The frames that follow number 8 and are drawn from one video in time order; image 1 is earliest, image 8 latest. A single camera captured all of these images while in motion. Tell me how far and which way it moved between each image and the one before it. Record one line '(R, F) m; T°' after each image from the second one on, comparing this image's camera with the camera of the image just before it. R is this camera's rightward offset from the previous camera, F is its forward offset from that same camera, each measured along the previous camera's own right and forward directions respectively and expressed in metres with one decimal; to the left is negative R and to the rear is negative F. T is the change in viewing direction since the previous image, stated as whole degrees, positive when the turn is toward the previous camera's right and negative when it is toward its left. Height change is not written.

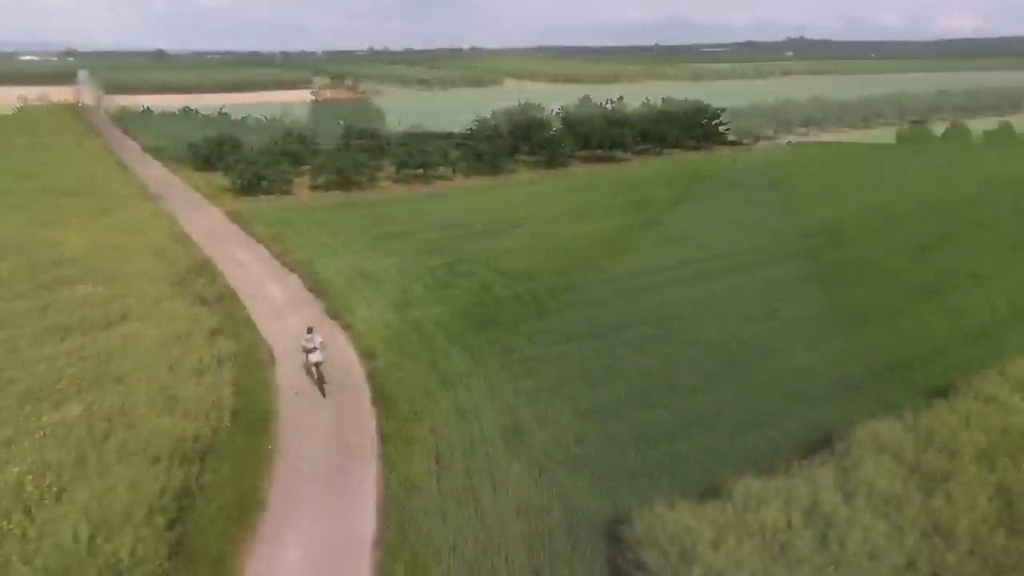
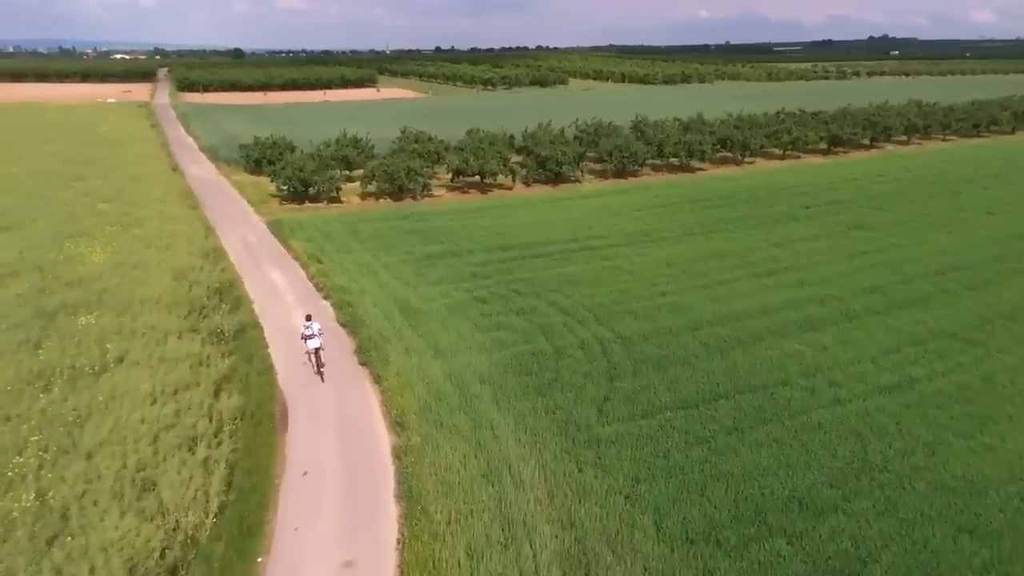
(-0.3, +3.4) m; -5°
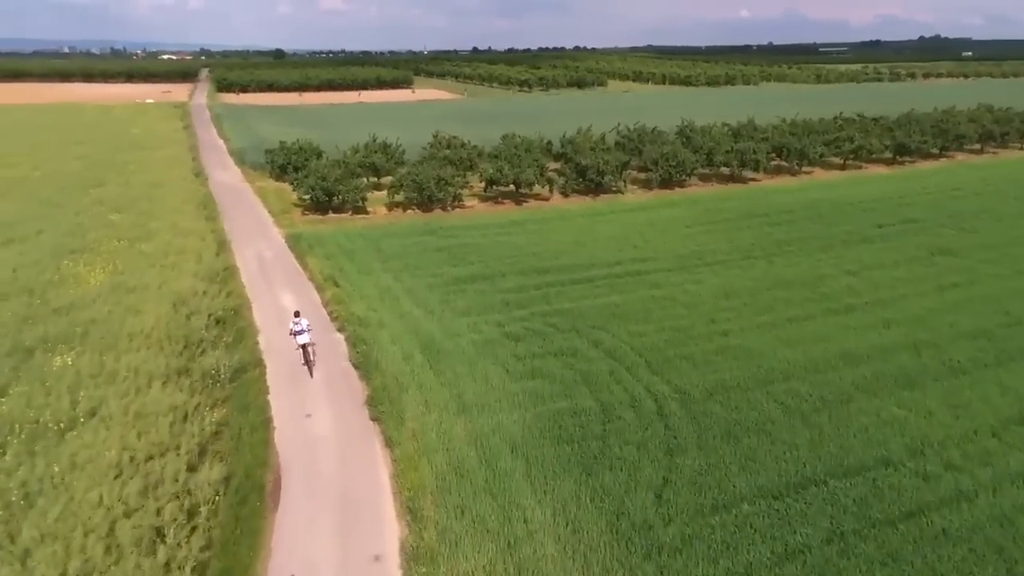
(-0.2, +2.6) m; -3°
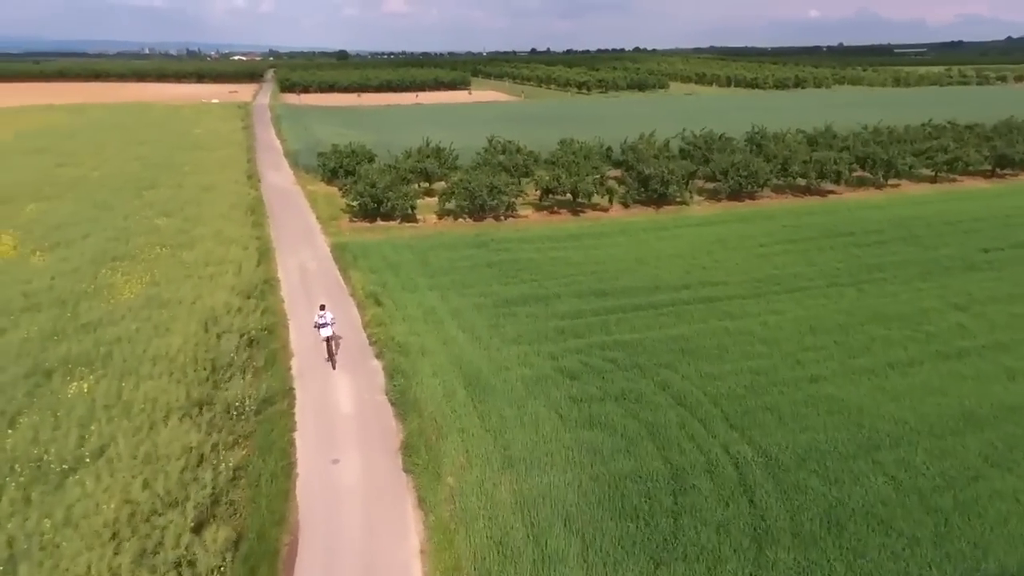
(-0.2, +1.9) m; -5°
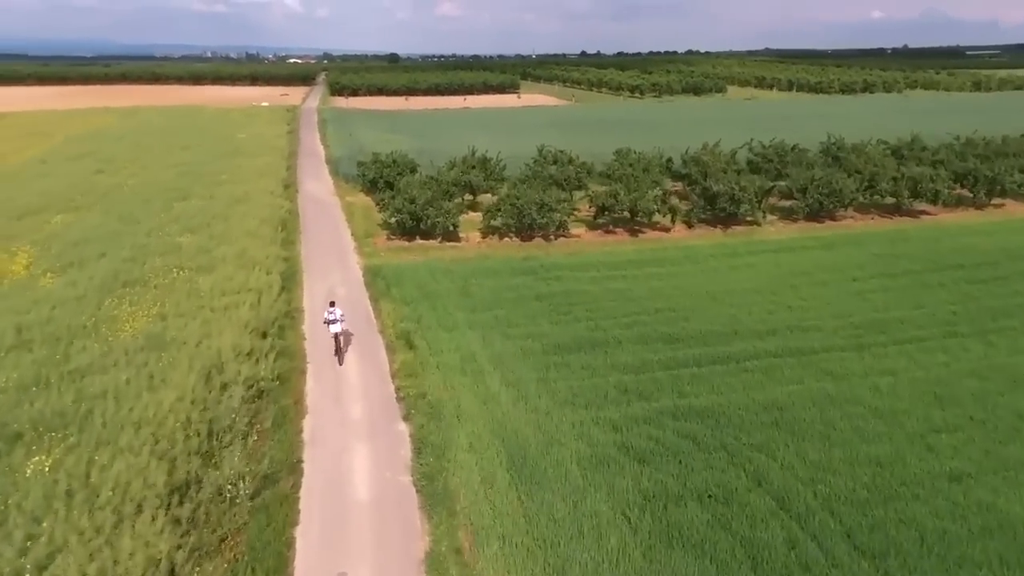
(-0.3, +2.8) m; -4°
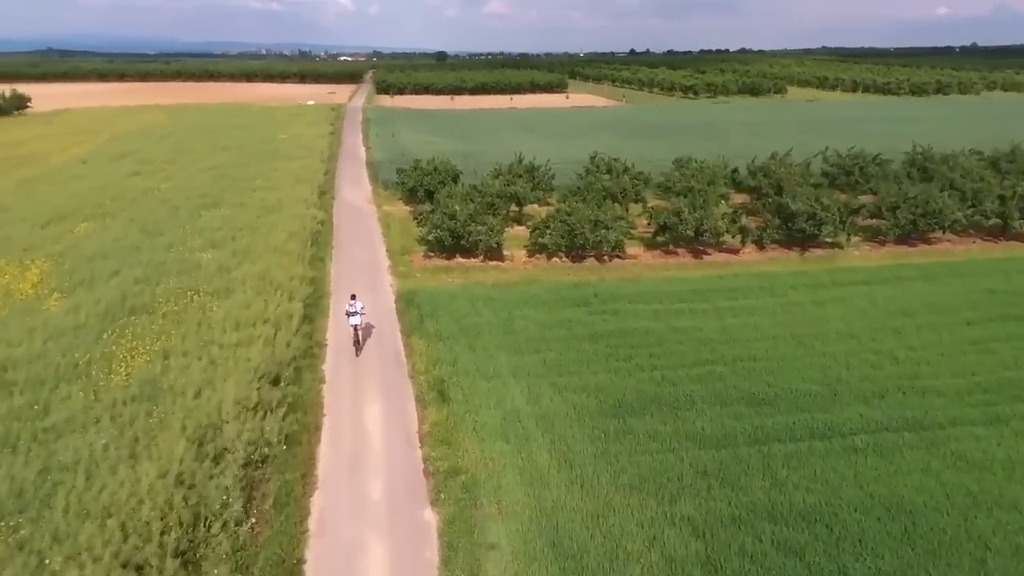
(-0.3, +2.7) m; -4°
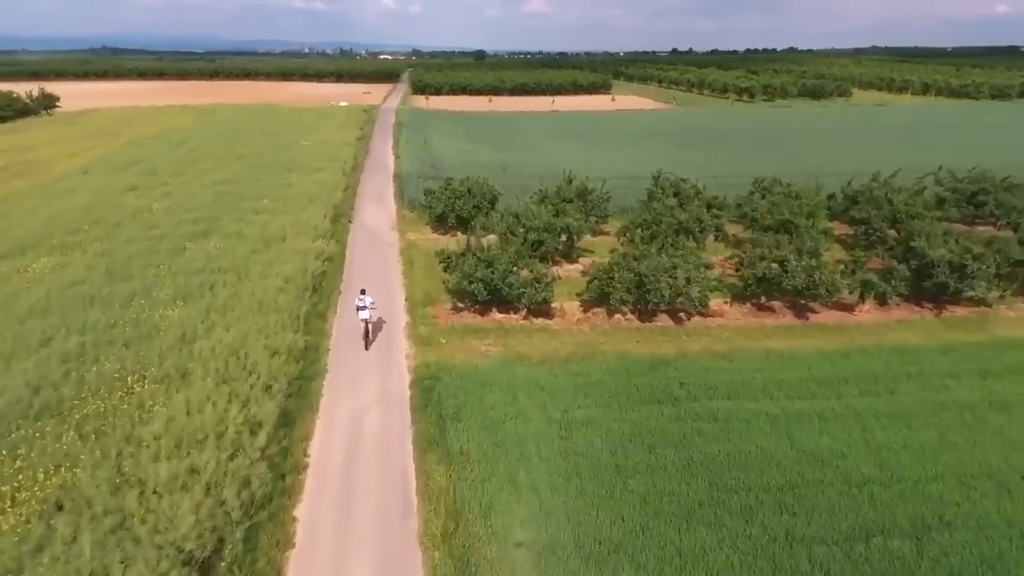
(-0.6, +5.4) m; -3°
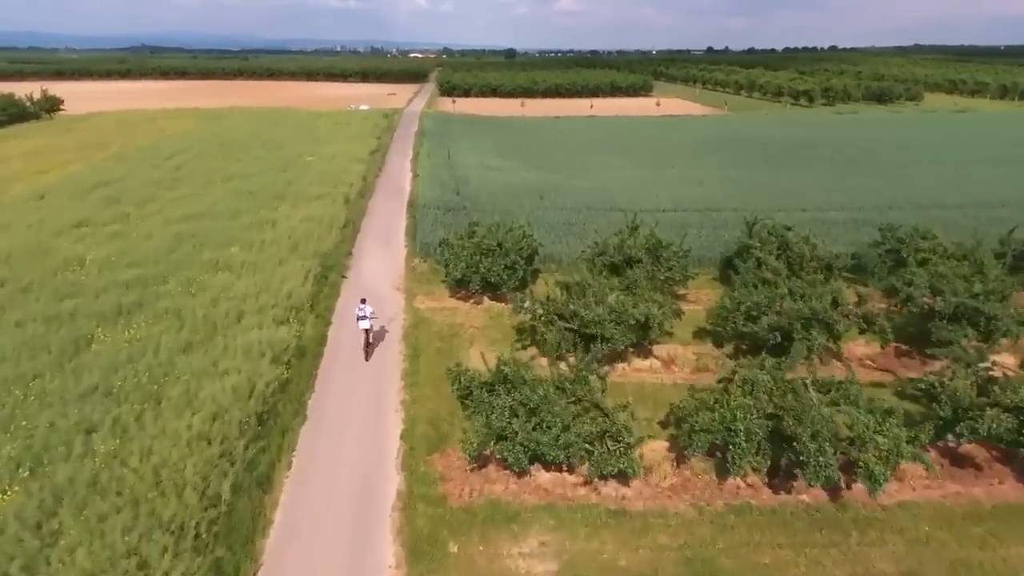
(-0.6, +7.3) m; -2°
